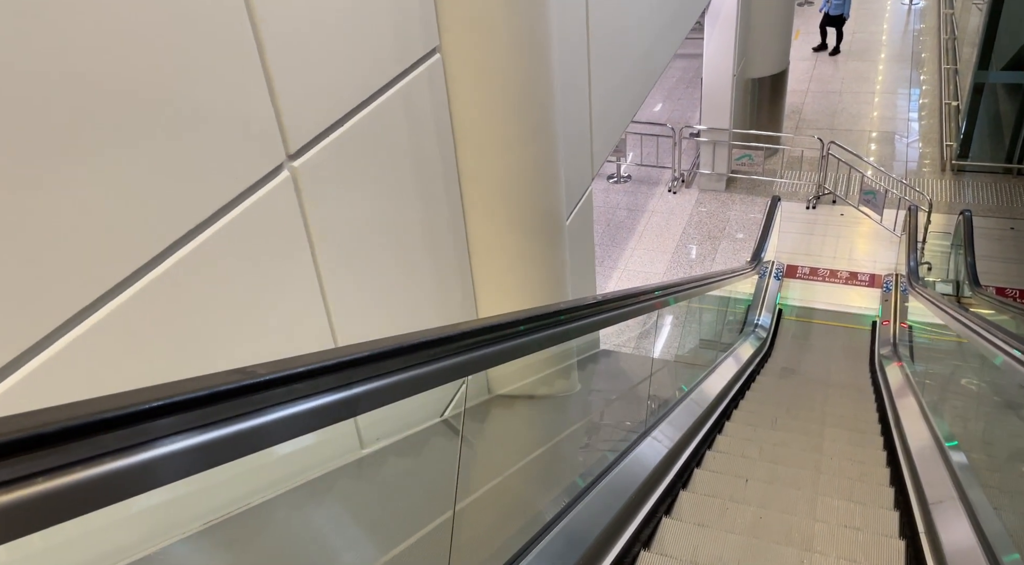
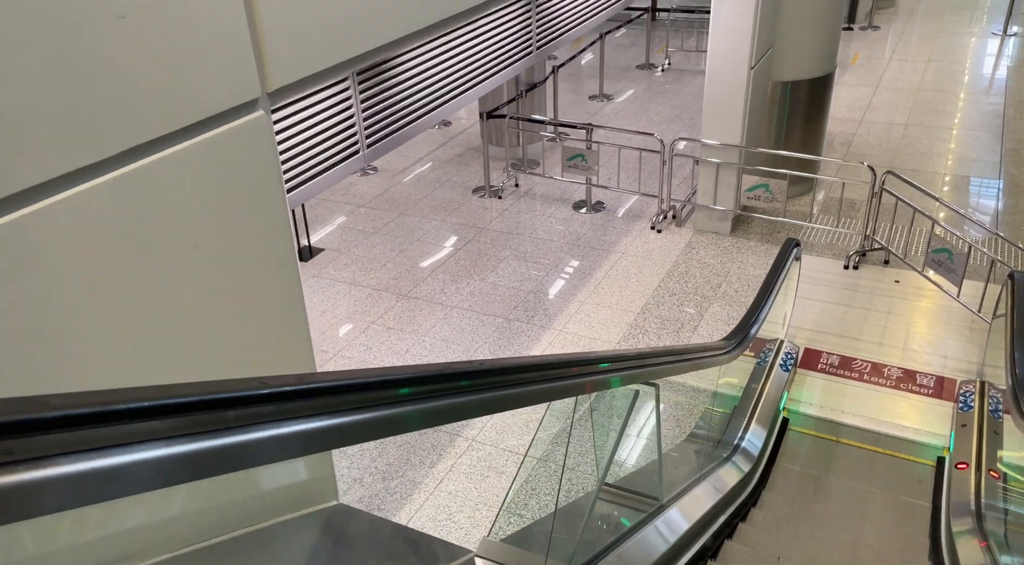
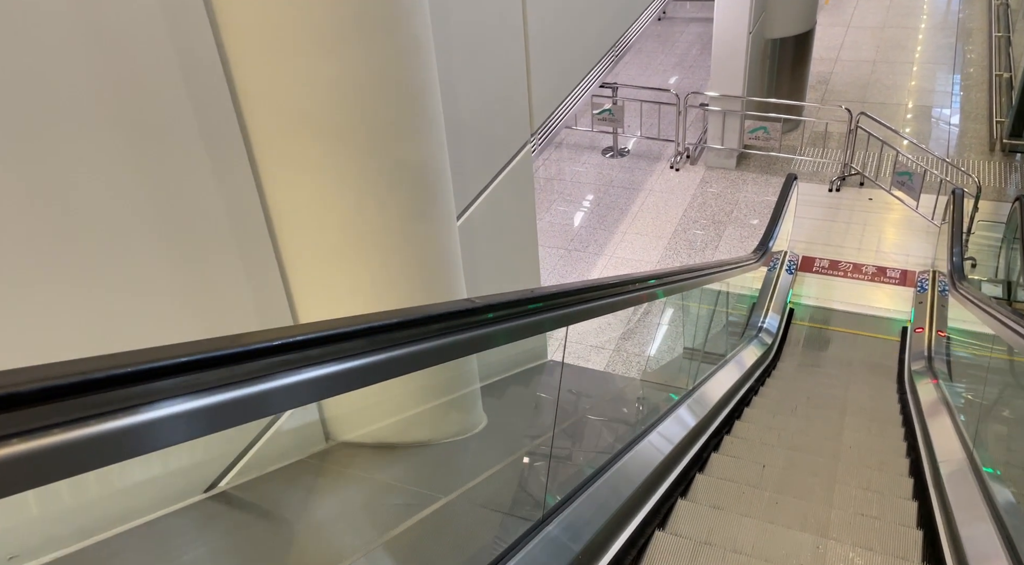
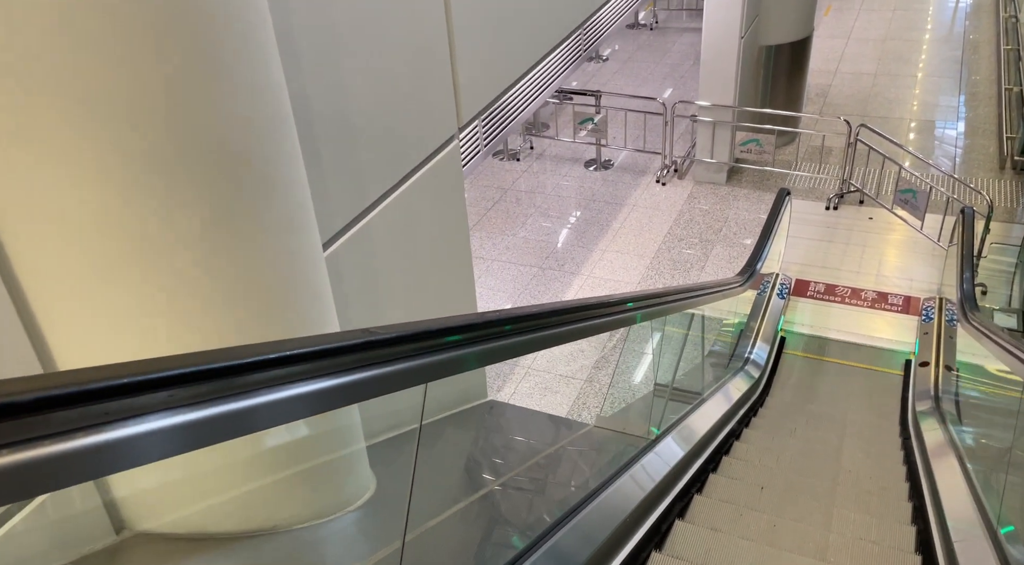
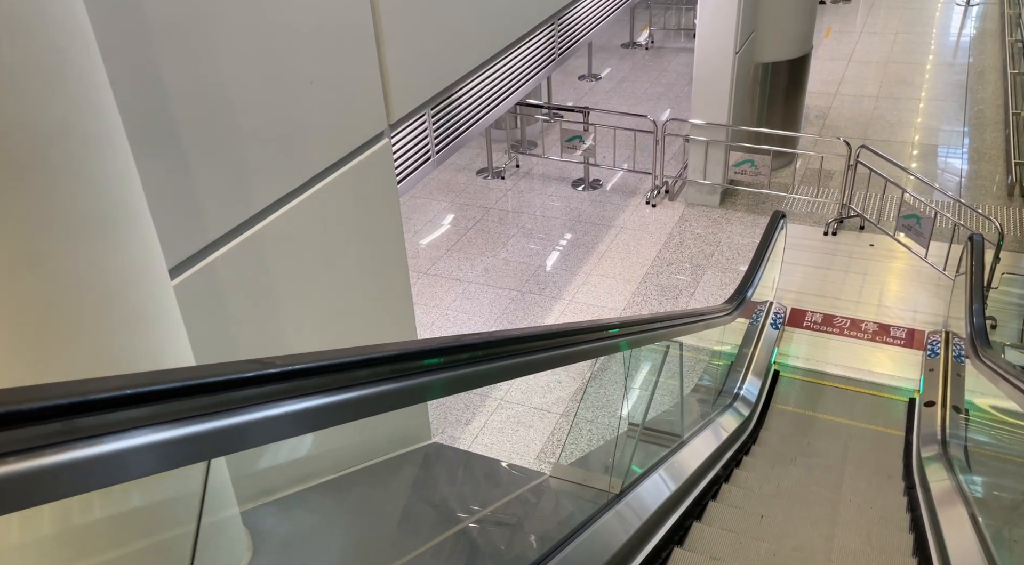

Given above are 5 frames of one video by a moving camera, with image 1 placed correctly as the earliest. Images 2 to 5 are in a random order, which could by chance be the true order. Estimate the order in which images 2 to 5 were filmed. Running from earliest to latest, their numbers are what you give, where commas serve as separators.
3, 4, 5, 2
